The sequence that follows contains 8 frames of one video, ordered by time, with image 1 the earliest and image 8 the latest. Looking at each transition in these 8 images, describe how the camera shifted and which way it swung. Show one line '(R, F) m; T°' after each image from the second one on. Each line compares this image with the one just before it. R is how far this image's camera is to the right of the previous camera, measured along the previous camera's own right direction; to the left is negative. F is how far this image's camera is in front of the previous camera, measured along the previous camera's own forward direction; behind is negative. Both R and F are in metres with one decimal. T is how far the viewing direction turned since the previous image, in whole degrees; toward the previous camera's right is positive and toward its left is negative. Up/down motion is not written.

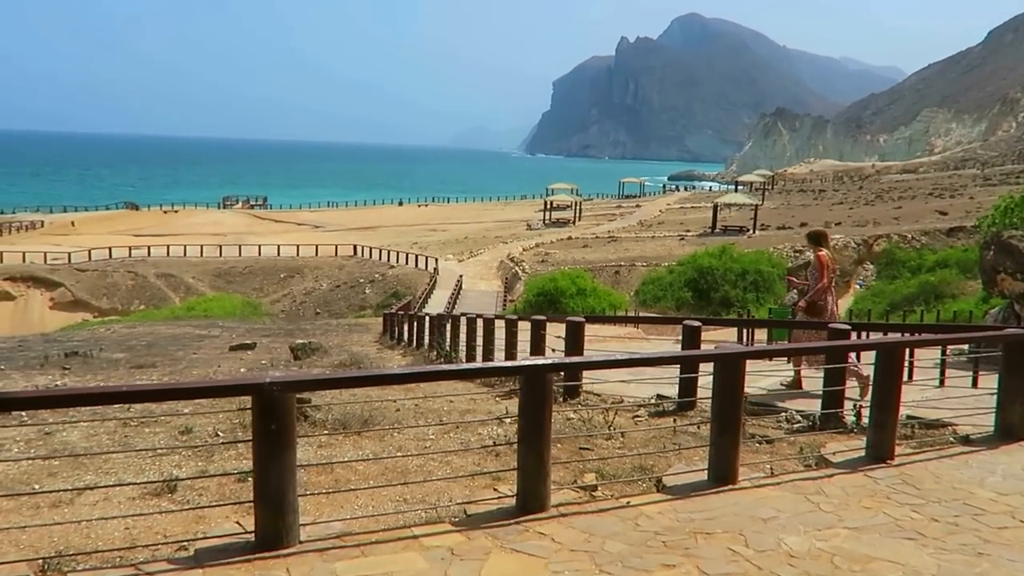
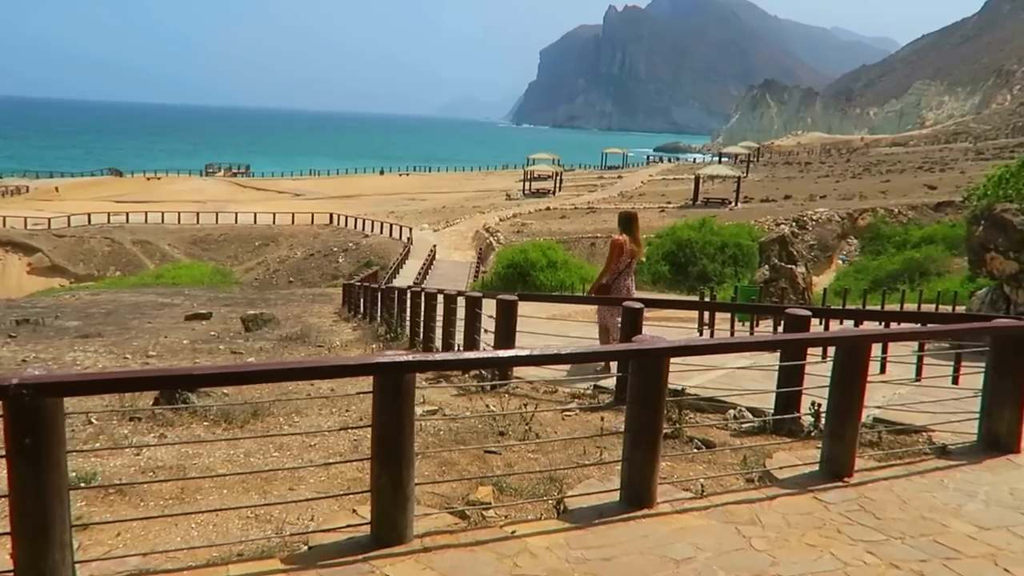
(+0.4, +0.9) m; +1°
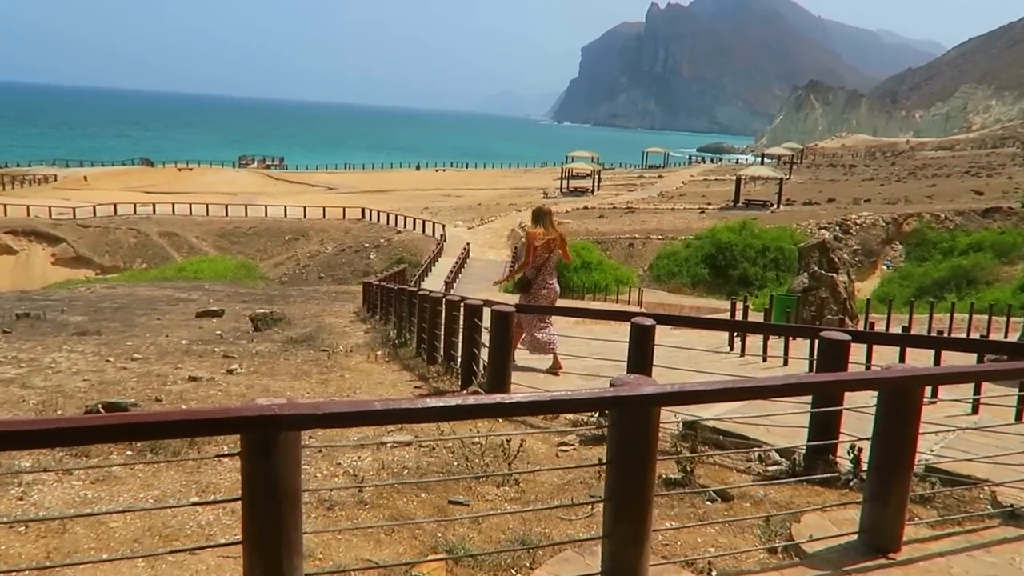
(+0.2, +0.8) m; -2°
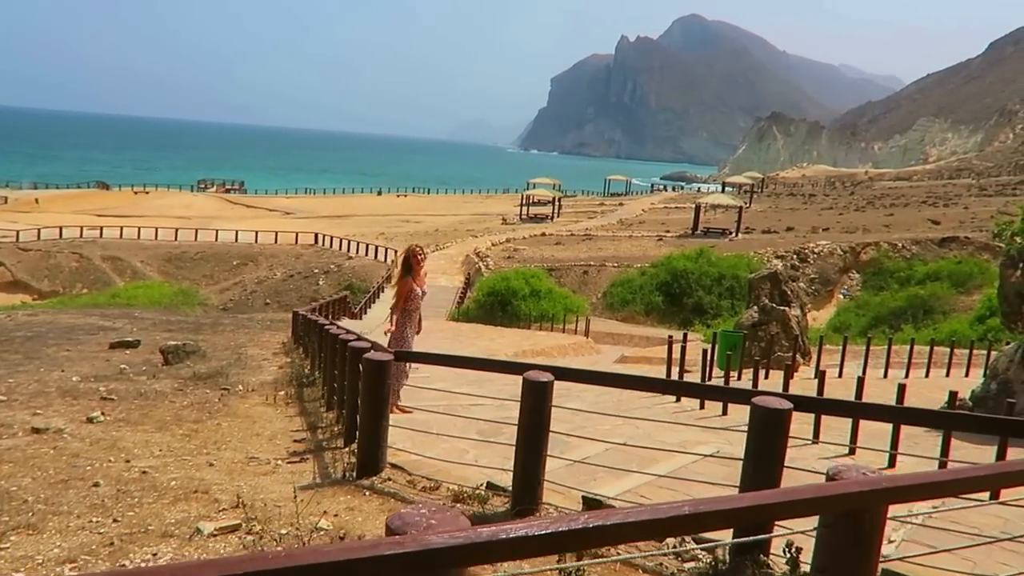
(+0.4, +1.0) m; +2°
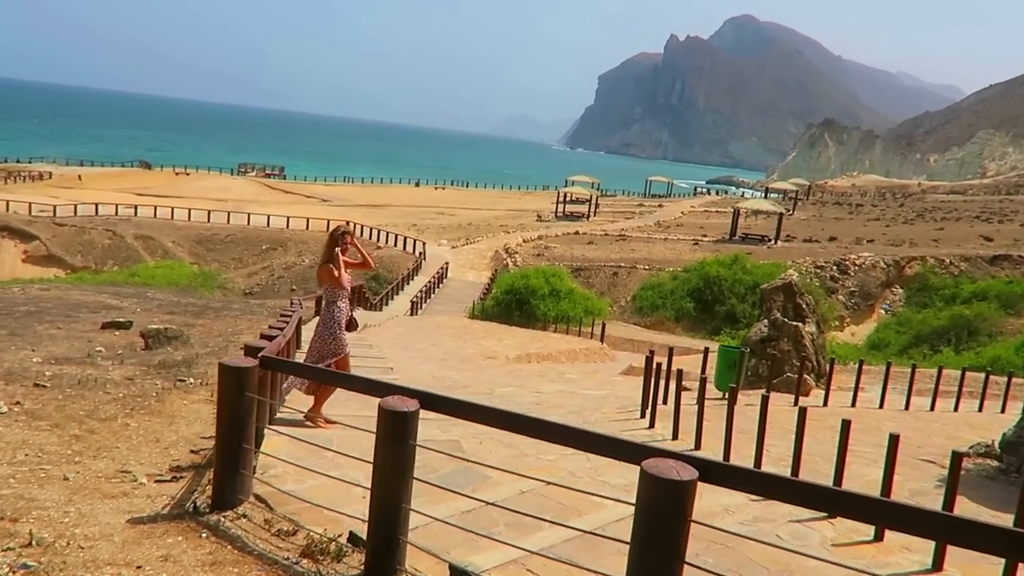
(+0.5, +0.8) m; -2°
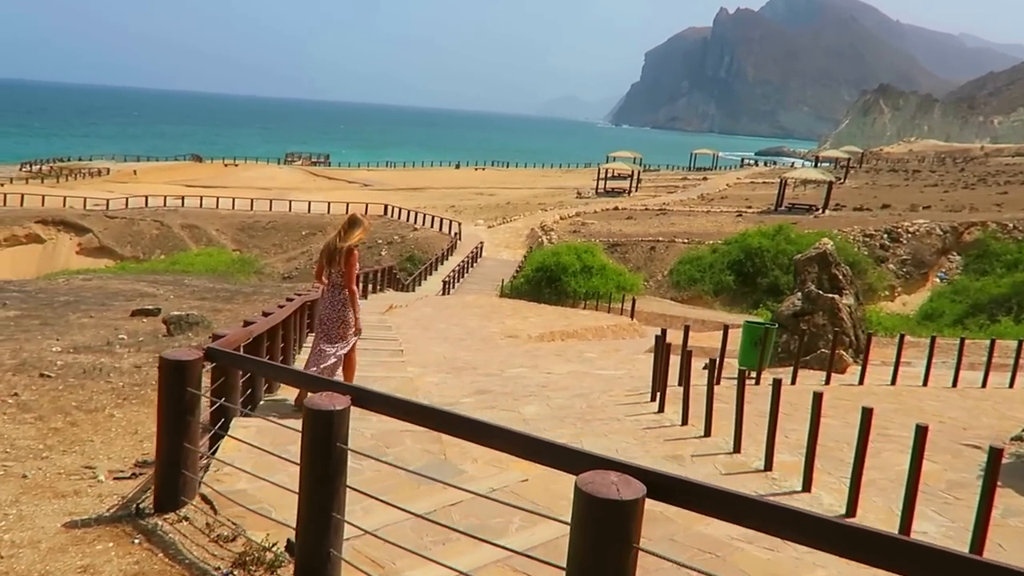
(+0.3, +0.3) m; -3°
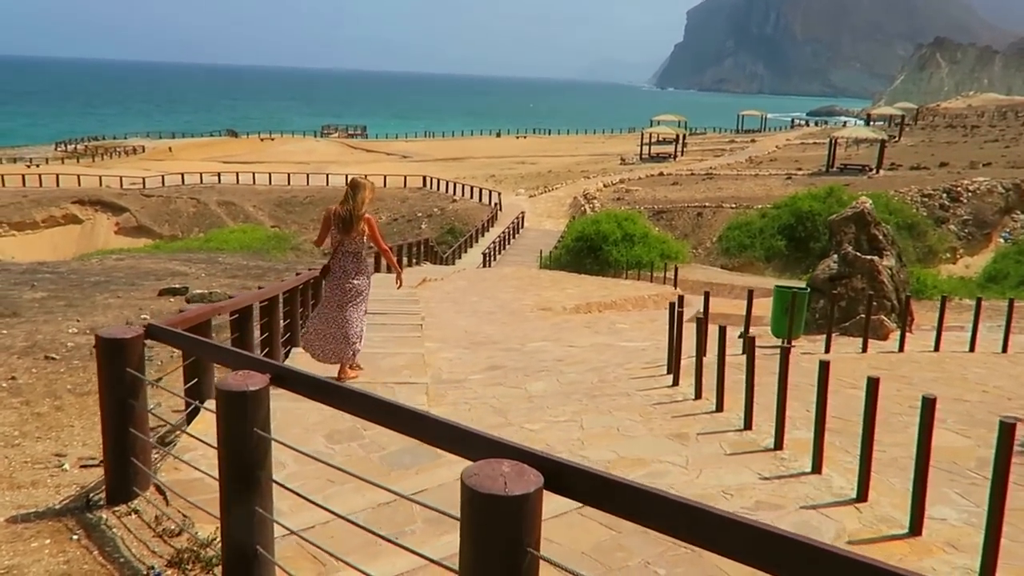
(+0.3, +0.3) m; -3°
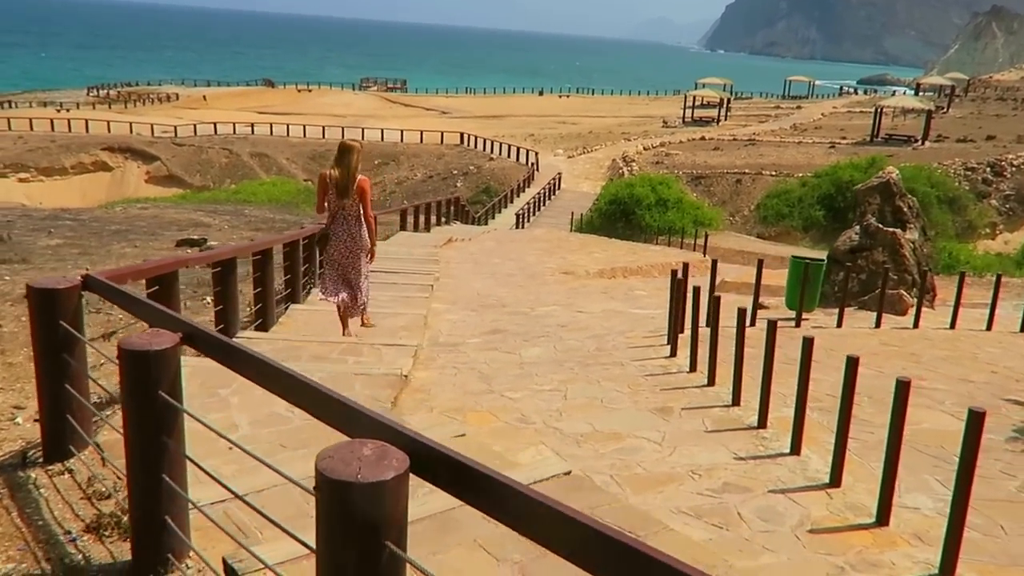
(+0.3, +0.2) m; -2°
